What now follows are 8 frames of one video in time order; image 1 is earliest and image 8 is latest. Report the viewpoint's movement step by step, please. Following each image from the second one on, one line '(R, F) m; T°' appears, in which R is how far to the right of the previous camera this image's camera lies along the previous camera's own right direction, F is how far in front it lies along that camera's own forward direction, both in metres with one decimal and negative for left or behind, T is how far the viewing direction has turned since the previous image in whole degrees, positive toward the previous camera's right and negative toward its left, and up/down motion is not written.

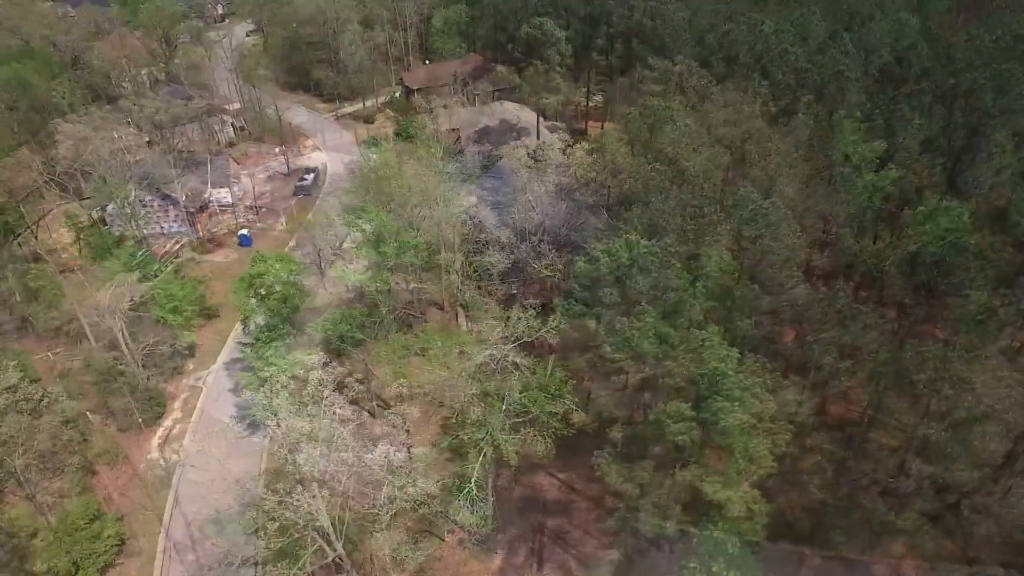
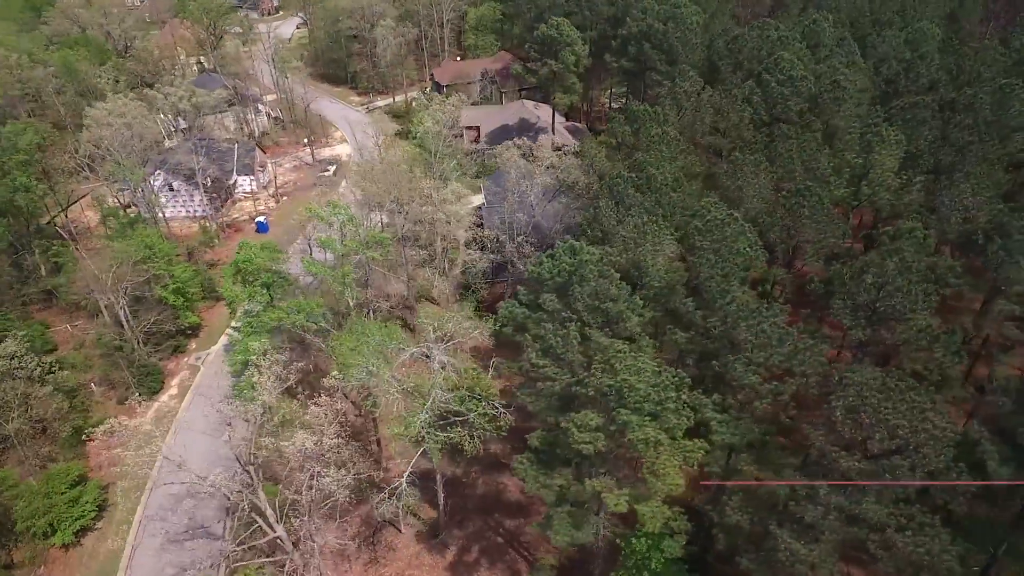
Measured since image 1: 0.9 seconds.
(+4.9, 0.0) m; -4°
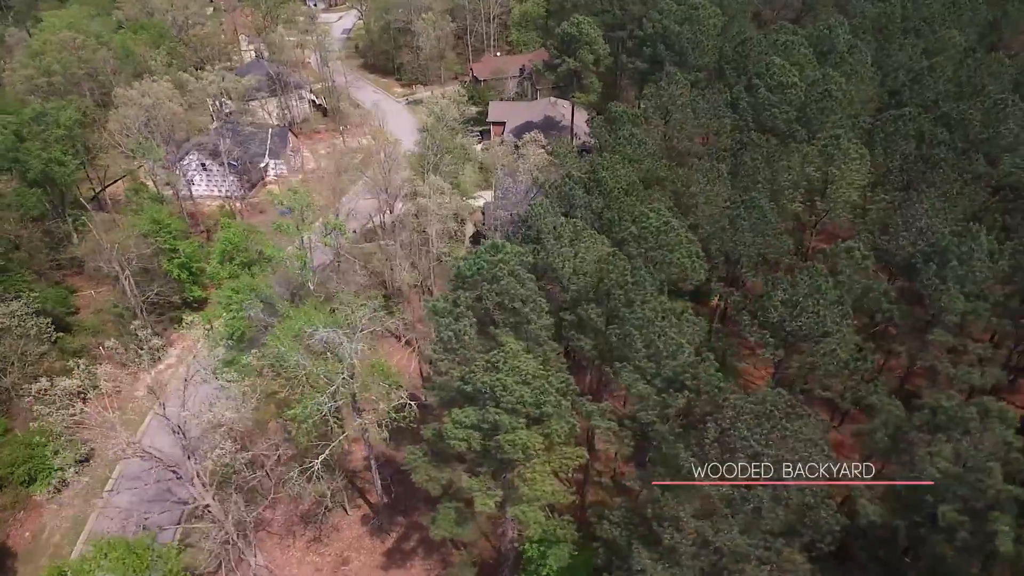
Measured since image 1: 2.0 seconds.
(+6.5, +0.4) m; -6°
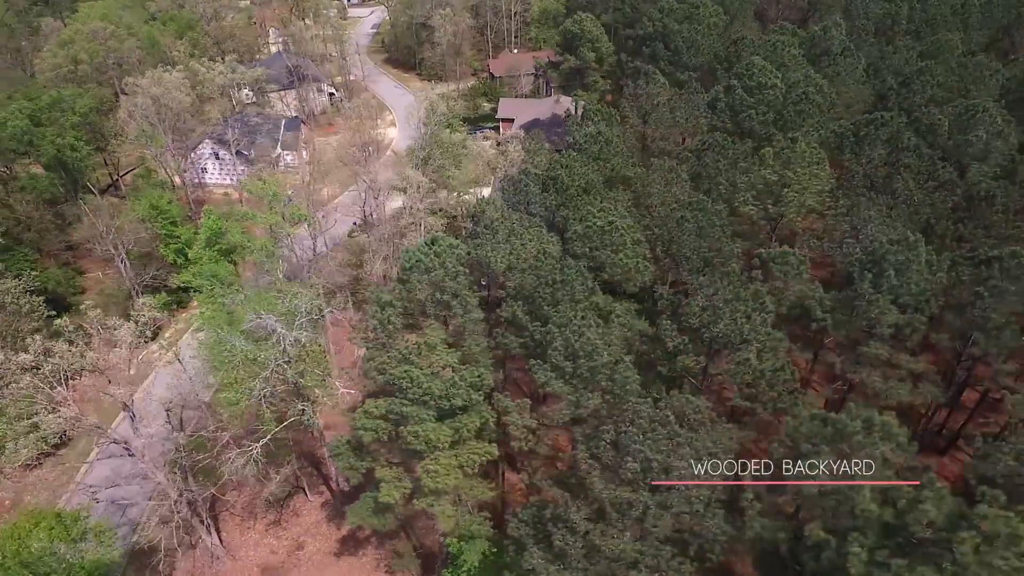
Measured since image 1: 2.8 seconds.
(+4.4, +0.1) m; -3°
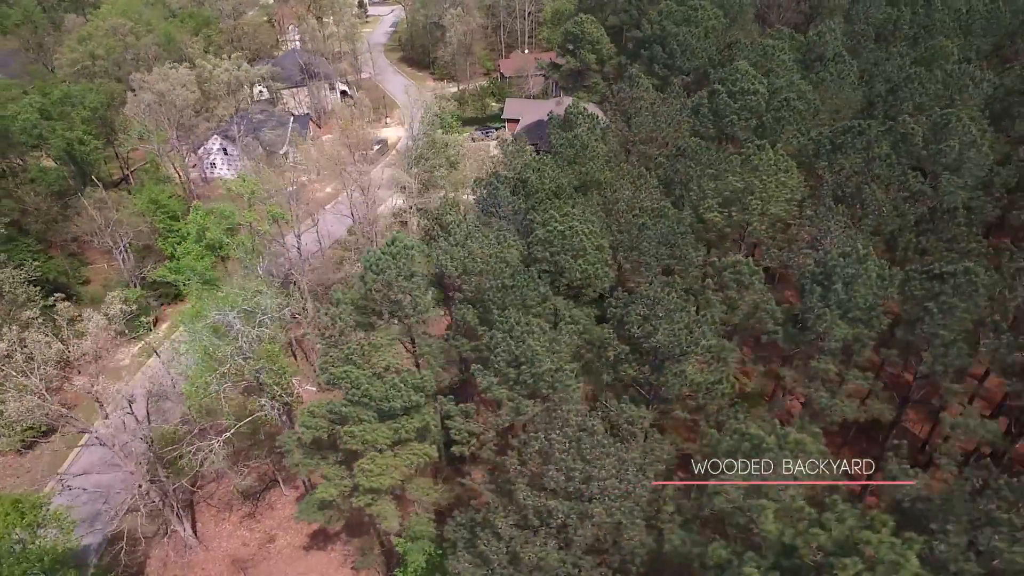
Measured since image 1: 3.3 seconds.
(+3.0, 0.0) m; -2°
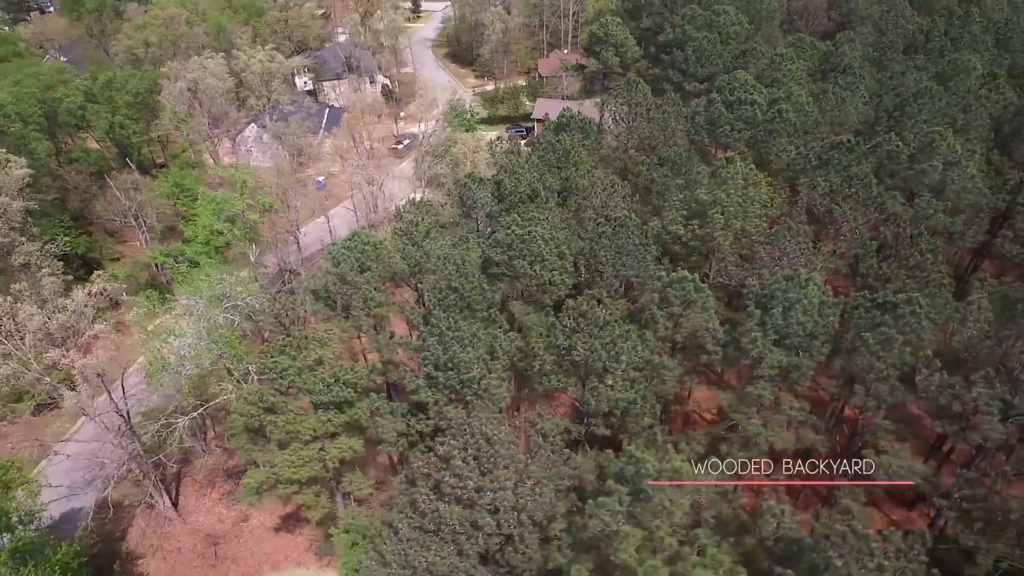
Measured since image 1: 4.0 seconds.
(+4.5, +0.2) m; -5°
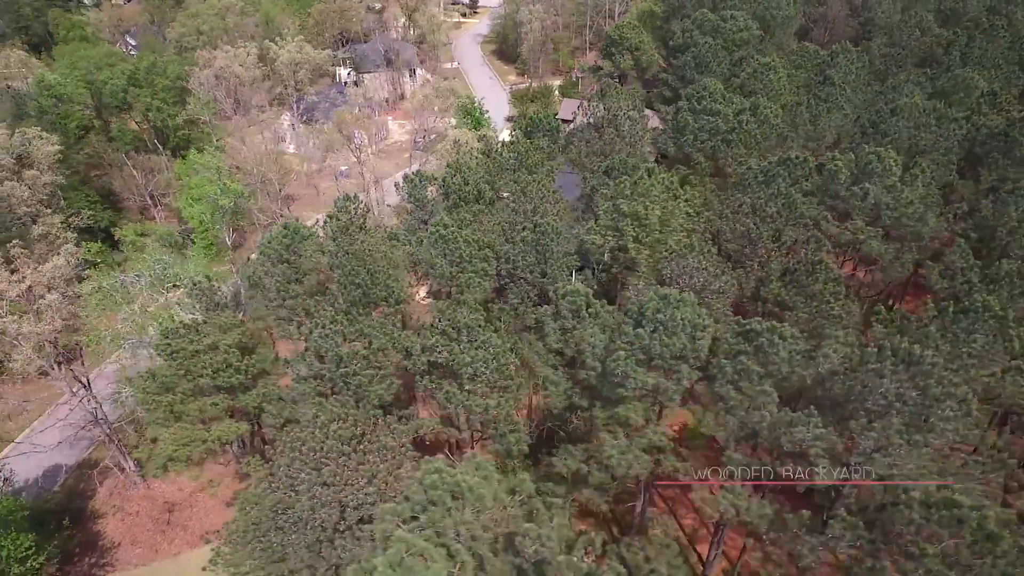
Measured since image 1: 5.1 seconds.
(+6.7, +0.4) m; -6°
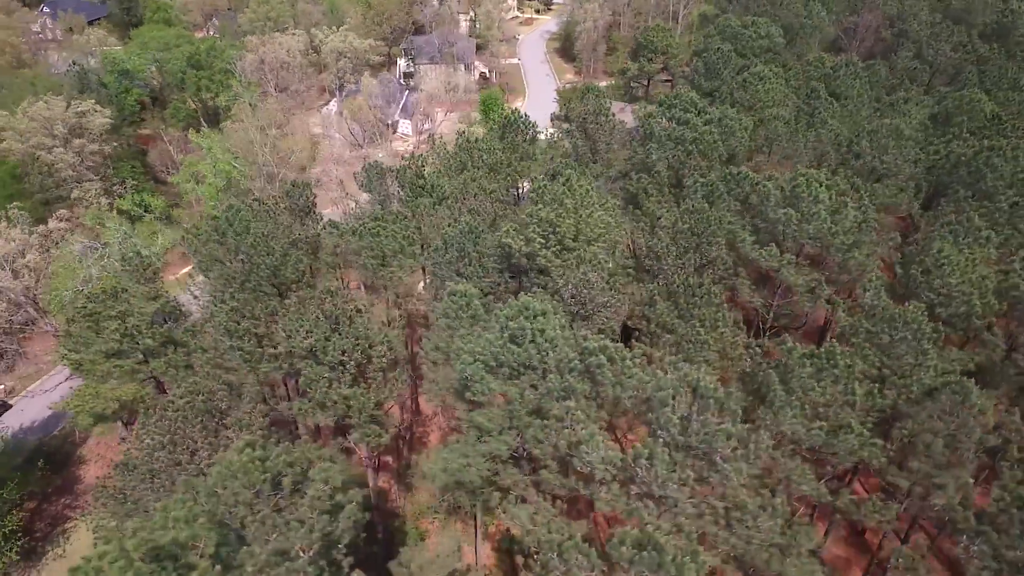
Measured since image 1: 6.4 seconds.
(+7.2, +0.5) m; -7°
